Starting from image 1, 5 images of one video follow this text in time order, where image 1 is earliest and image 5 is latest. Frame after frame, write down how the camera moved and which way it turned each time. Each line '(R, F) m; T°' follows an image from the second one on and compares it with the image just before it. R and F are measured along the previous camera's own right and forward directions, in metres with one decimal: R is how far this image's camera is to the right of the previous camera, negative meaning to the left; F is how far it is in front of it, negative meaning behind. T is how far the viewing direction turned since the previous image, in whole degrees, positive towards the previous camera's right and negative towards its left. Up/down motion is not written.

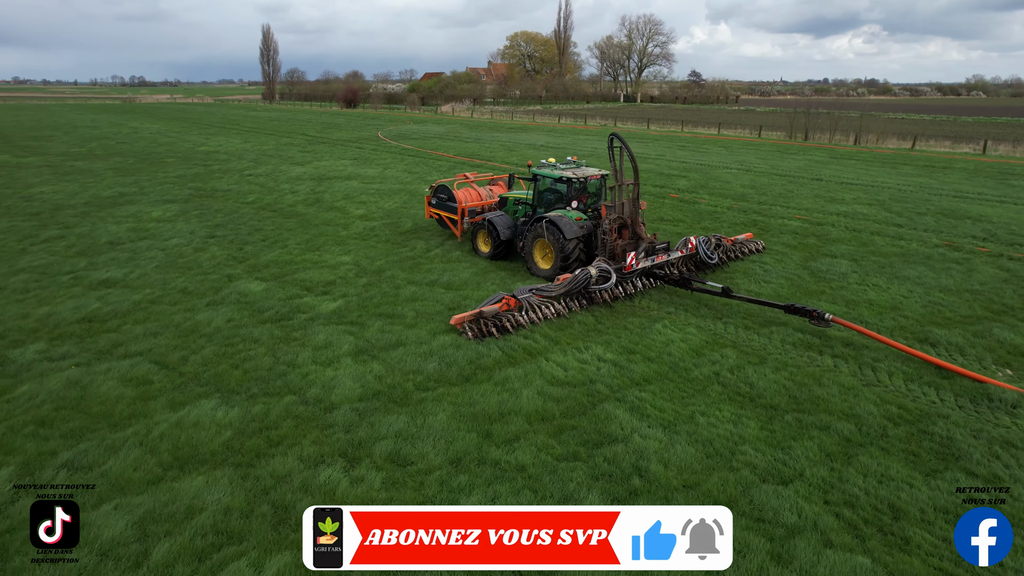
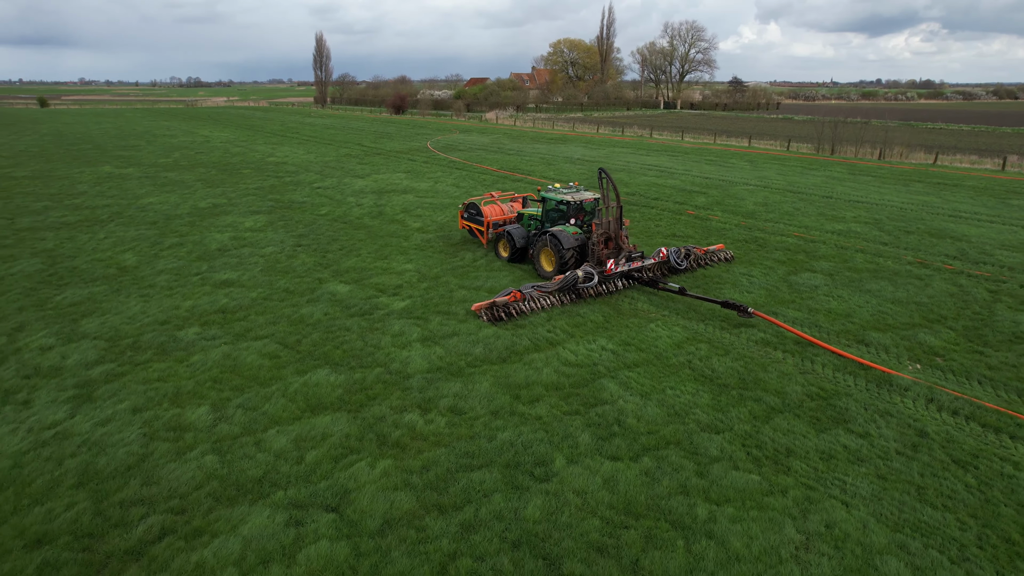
(+0.2, -2.3) m; -4°
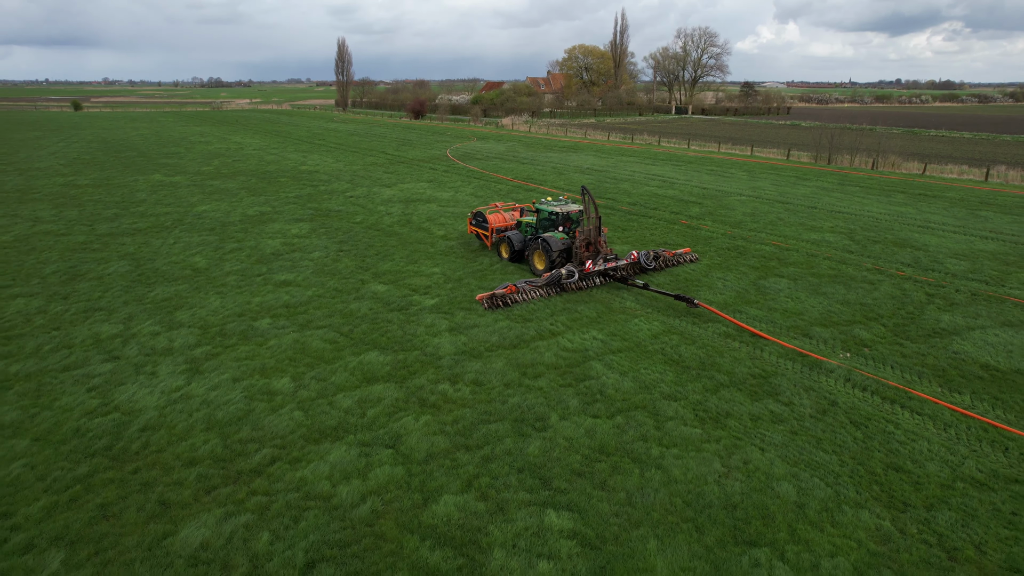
(+0.1, -2.2) m; -1°
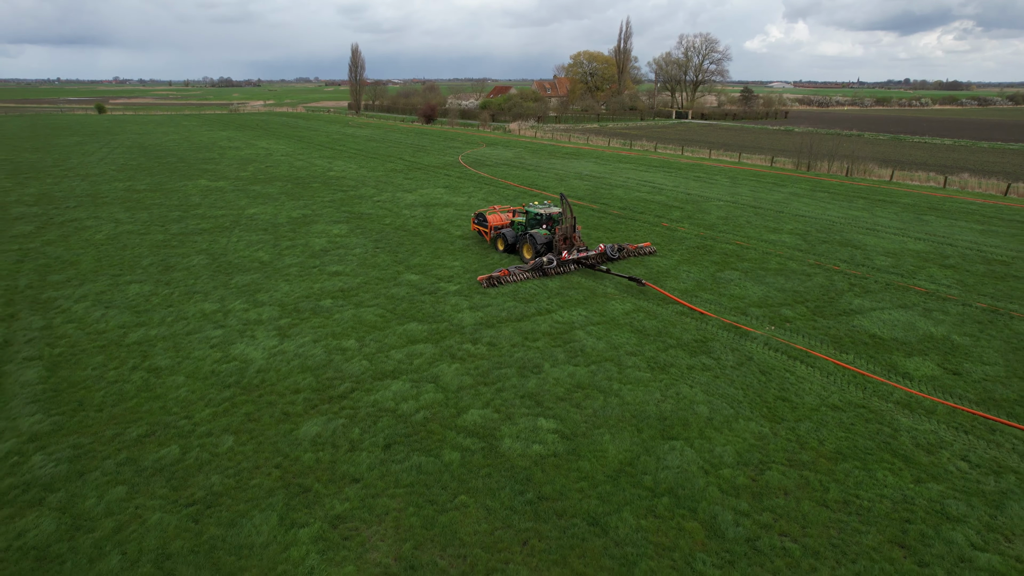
(0.0, -3.4) m; -1°
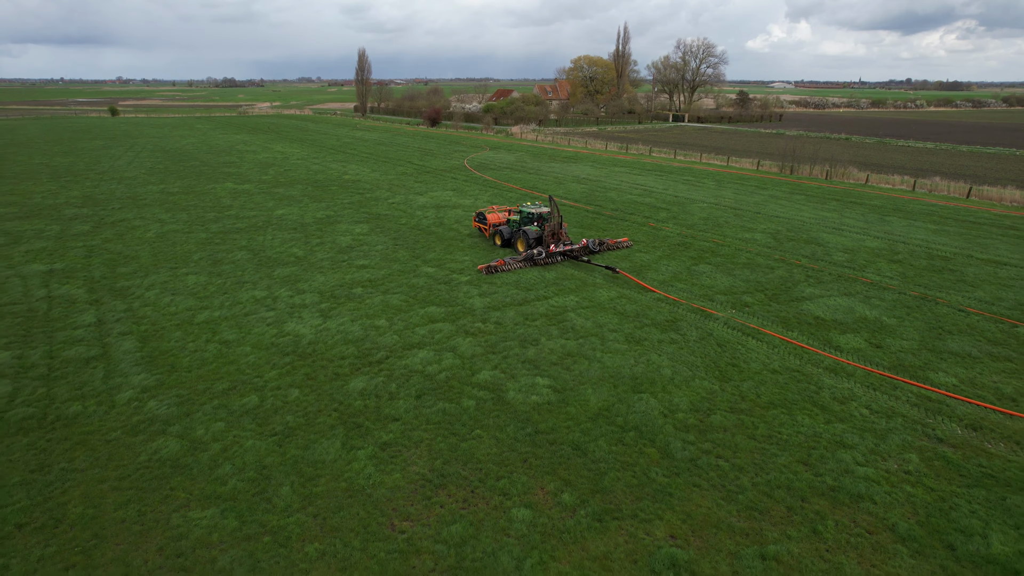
(0.0, -2.6) m; 0°
